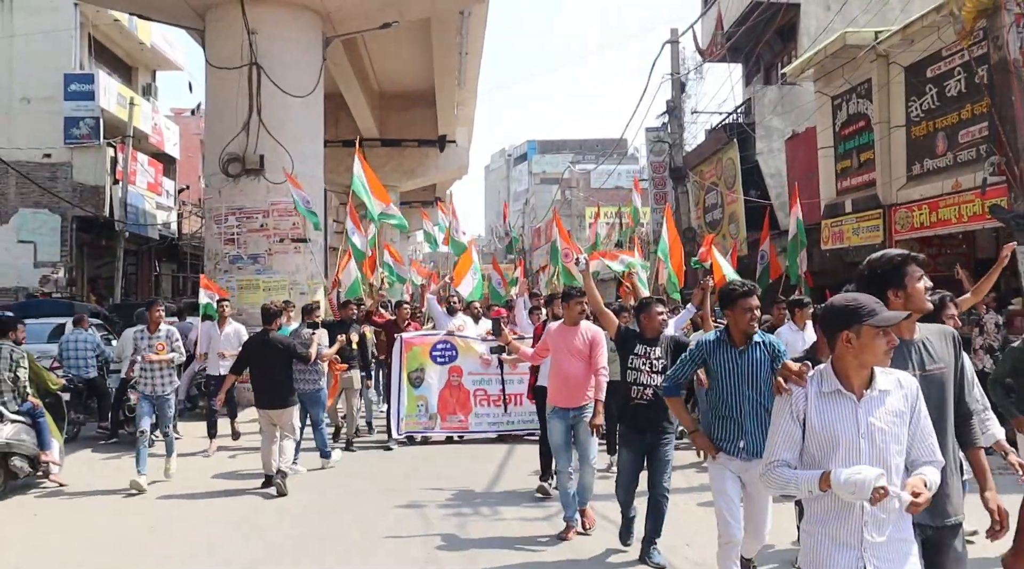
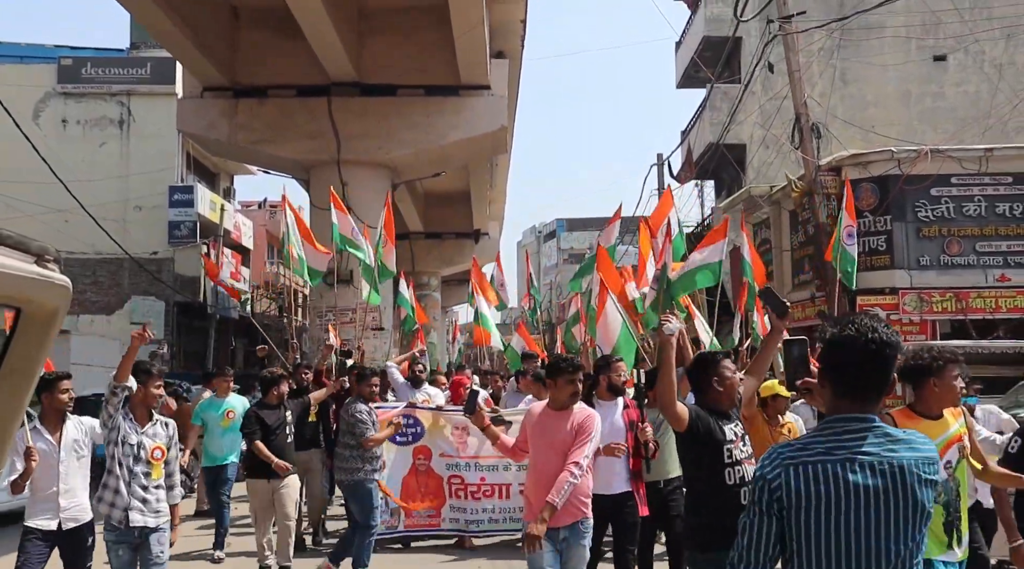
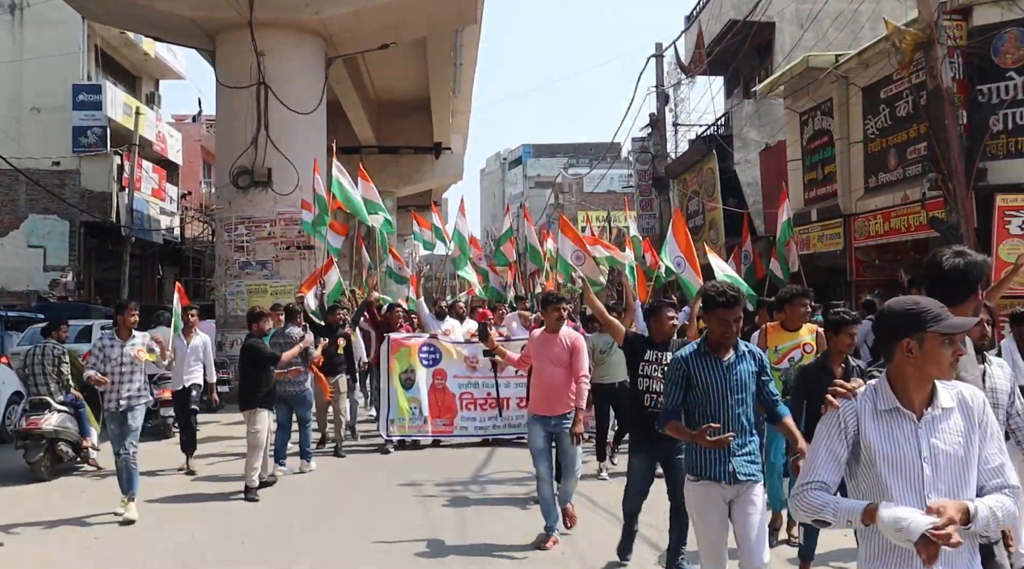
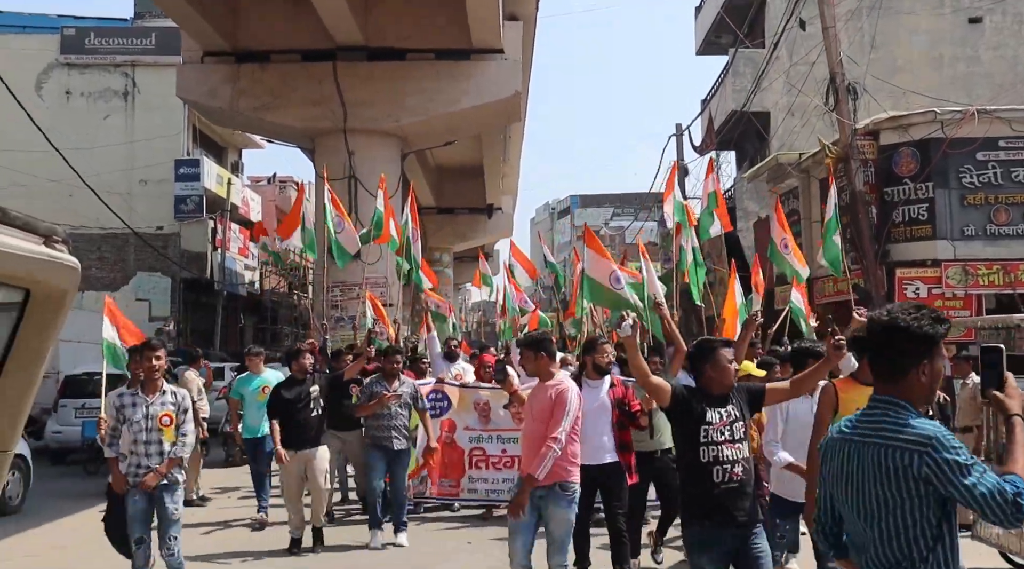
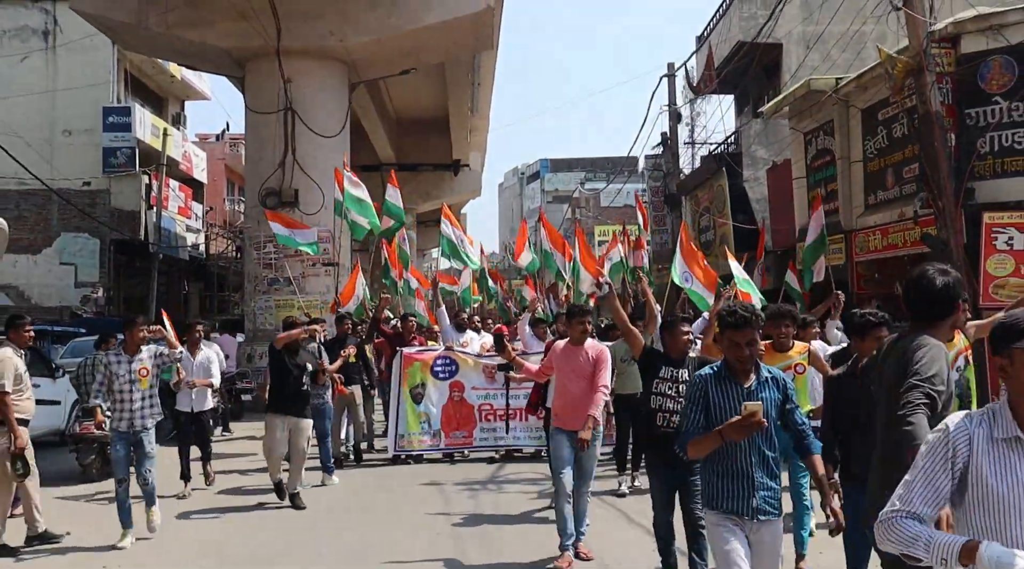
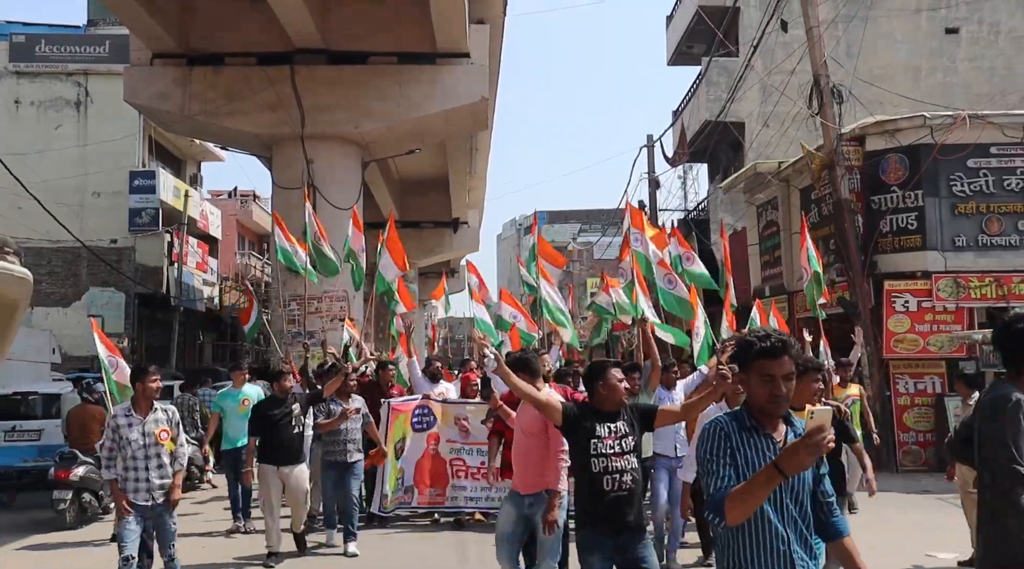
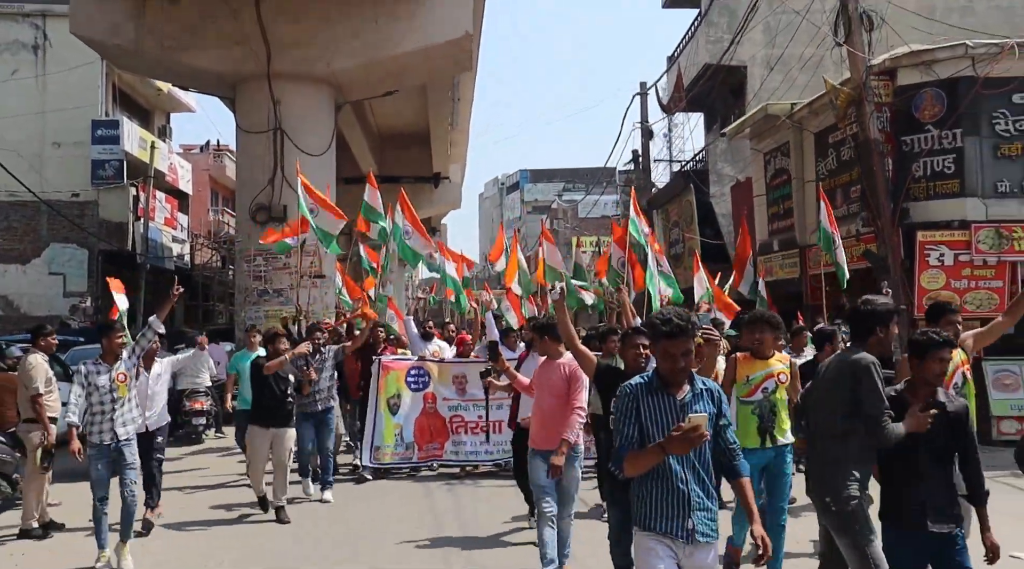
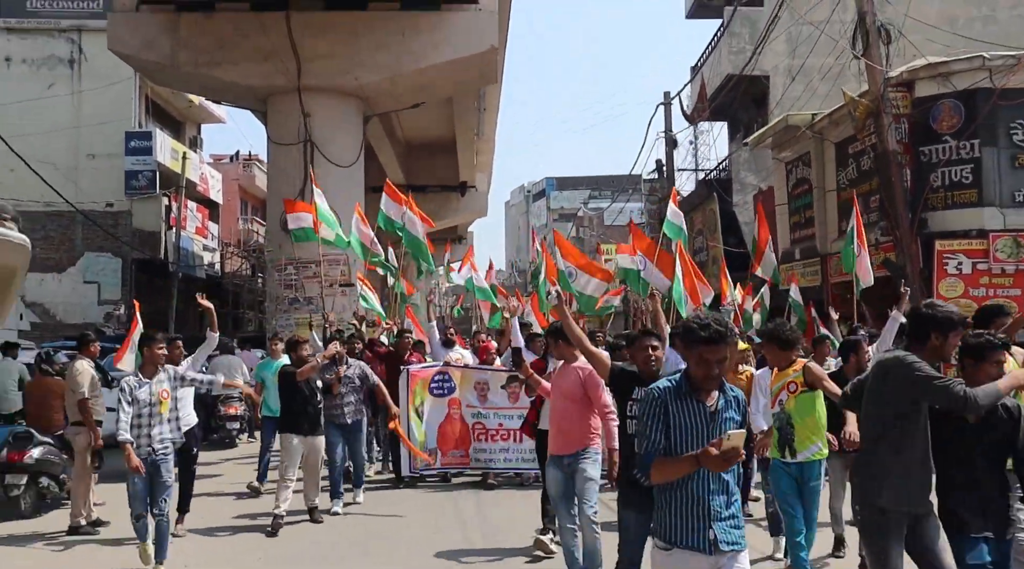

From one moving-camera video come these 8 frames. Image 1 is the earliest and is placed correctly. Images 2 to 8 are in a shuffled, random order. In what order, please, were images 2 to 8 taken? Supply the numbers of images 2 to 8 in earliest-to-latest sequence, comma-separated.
3, 5, 7, 8, 6, 4, 2
